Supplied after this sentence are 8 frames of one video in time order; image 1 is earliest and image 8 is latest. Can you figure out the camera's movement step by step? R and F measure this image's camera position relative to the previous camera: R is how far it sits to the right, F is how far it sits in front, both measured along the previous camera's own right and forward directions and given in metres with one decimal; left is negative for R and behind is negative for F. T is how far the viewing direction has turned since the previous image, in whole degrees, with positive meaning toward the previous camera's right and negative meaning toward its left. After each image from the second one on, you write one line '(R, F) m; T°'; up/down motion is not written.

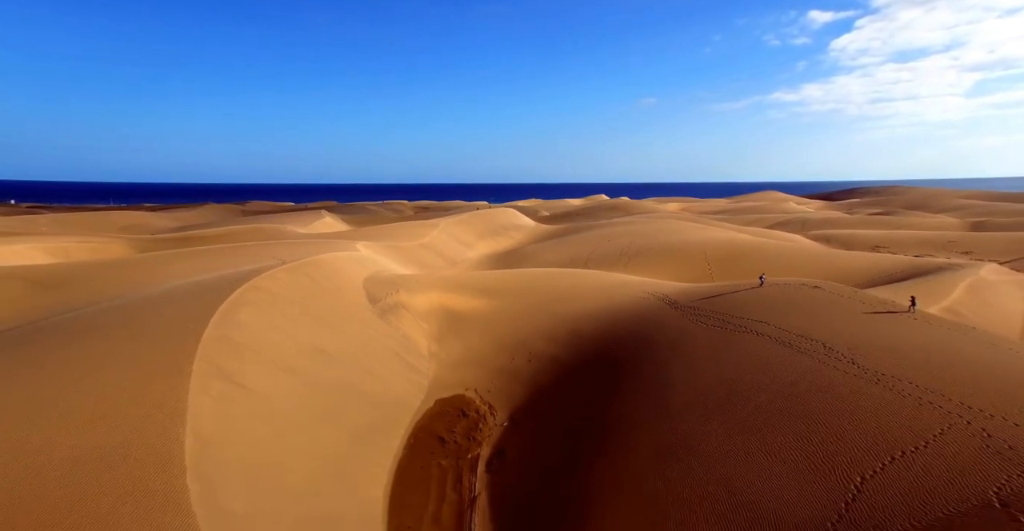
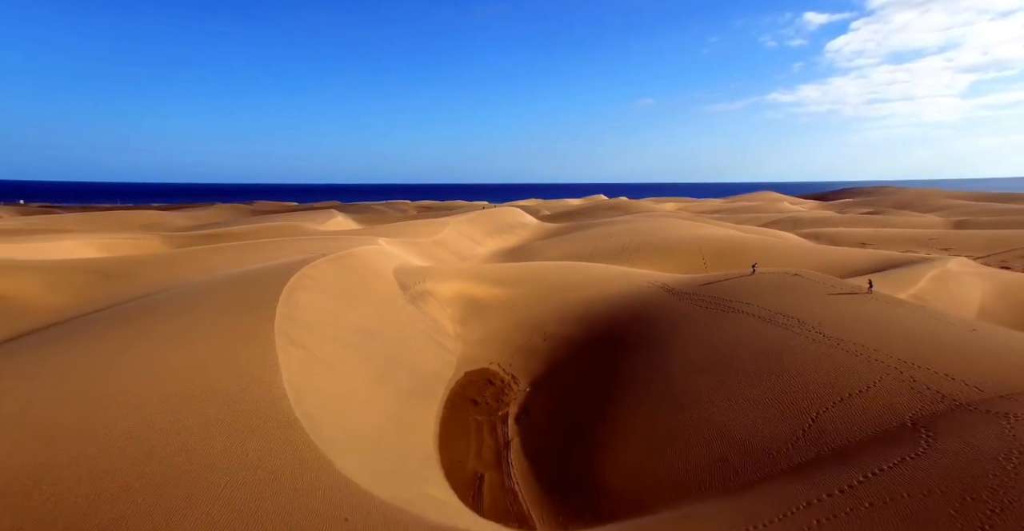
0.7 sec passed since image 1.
(-0.4, -1.1) m; 0°
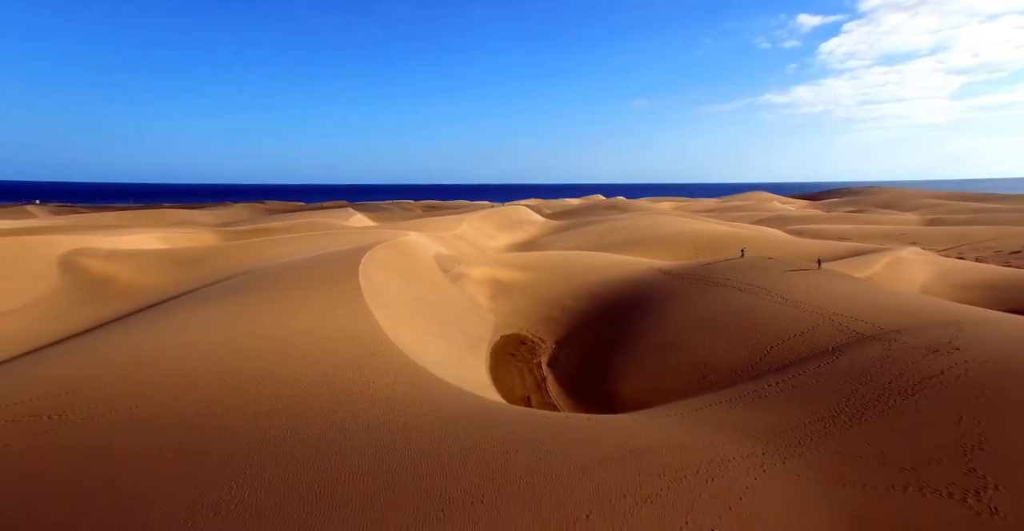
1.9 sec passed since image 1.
(-0.6, -2.0) m; 0°
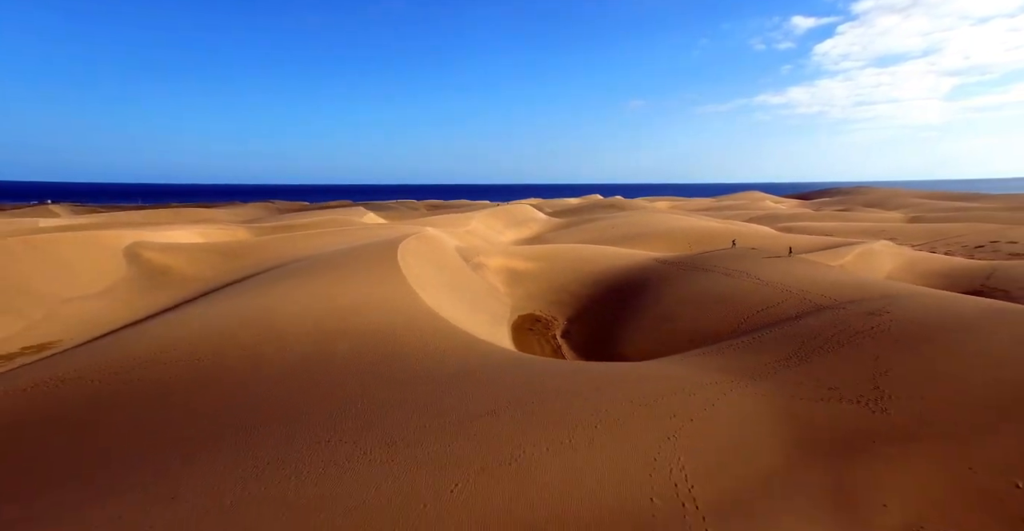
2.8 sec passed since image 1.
(-0.5, -1.6) m; 0°
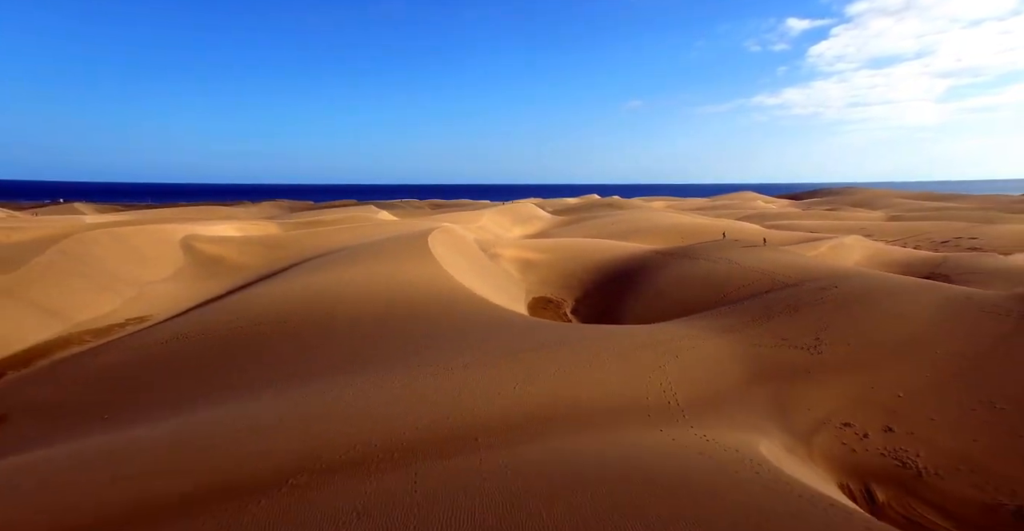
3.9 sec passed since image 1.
(-0.5, -1.8) m; 0°
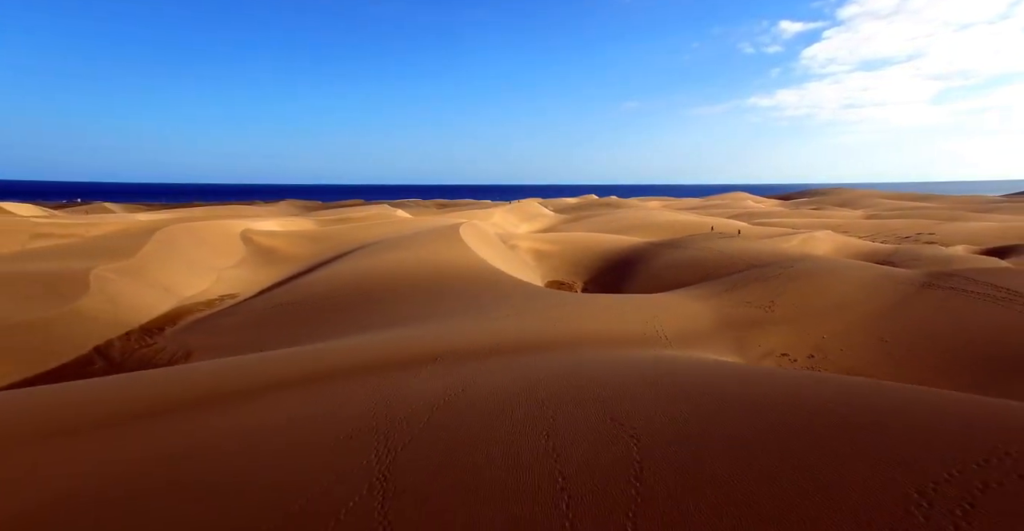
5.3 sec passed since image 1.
(-0.7, -2.5) m; 0°
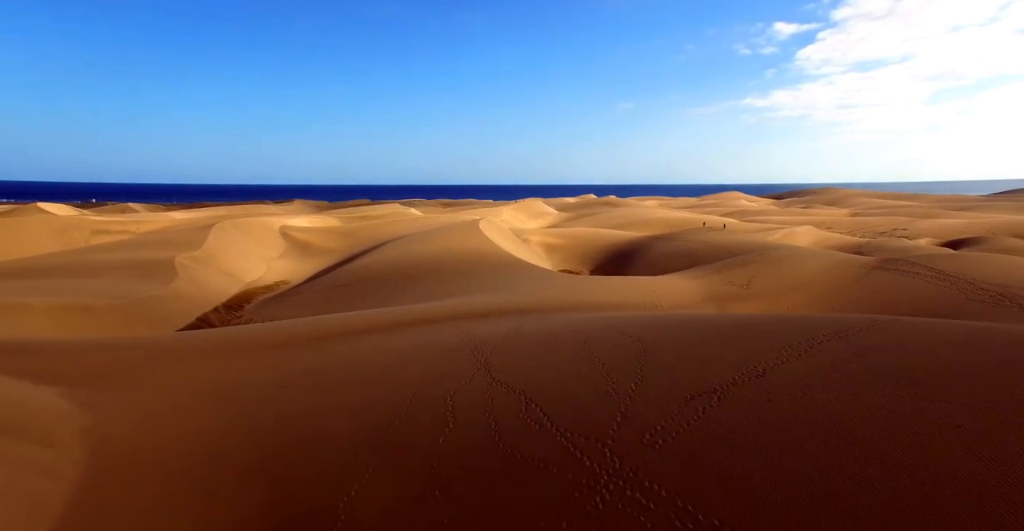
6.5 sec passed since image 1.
(-0.6, -2.1) m; 0°
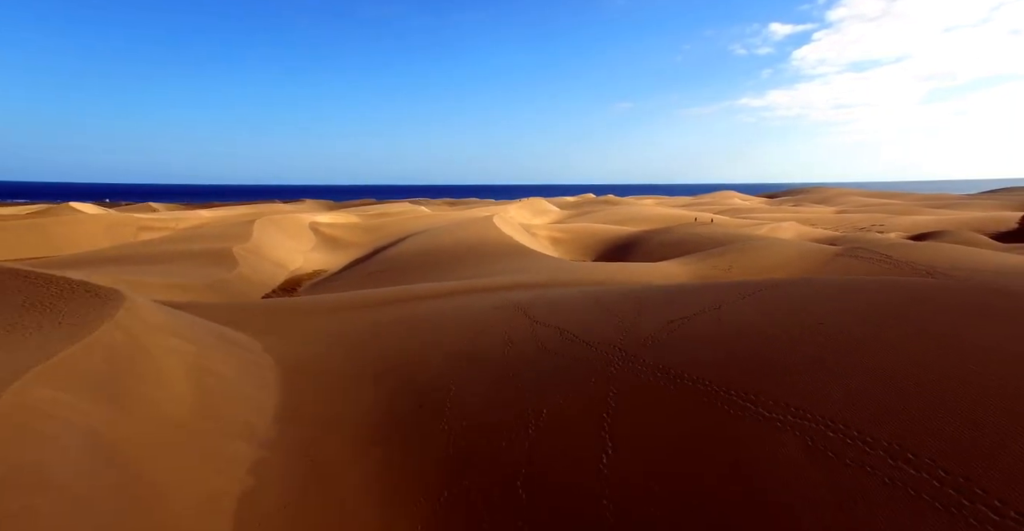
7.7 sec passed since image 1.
(-0.5, -2.0) m; 0°
